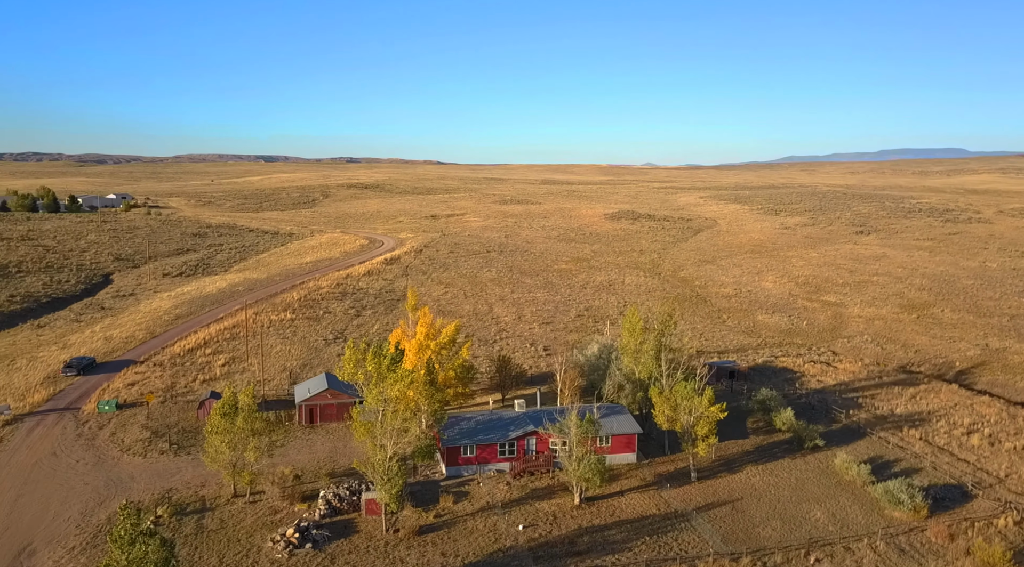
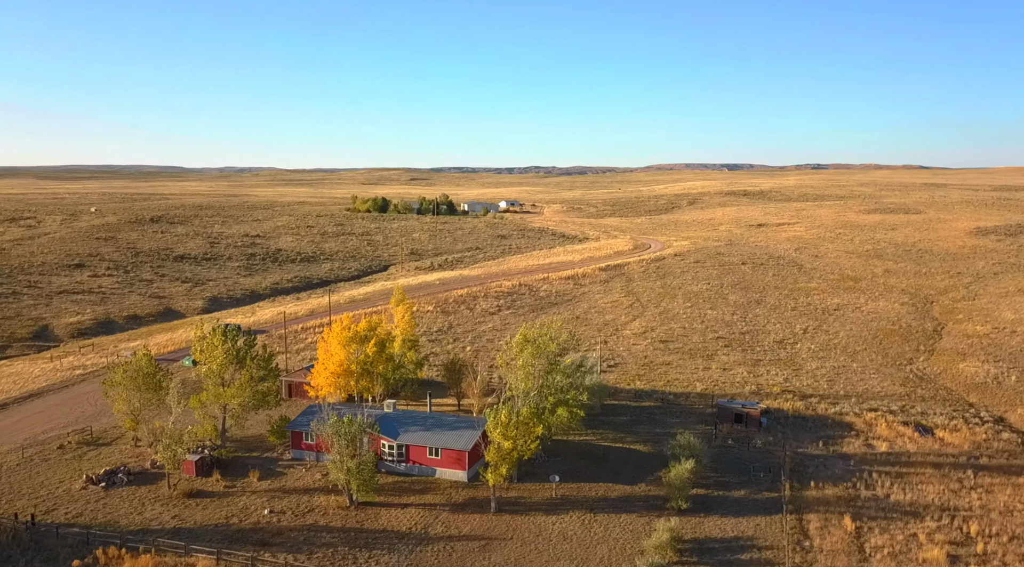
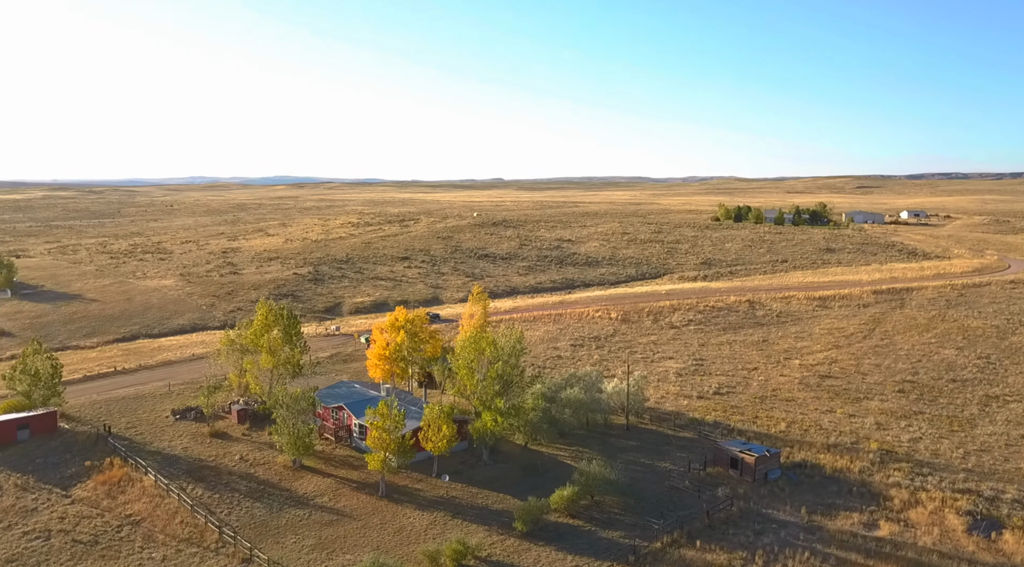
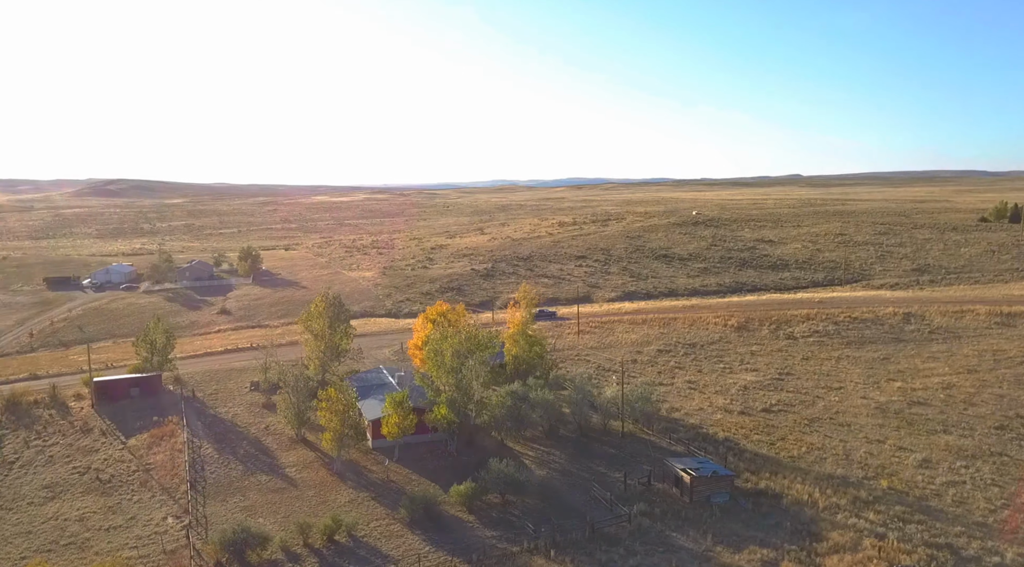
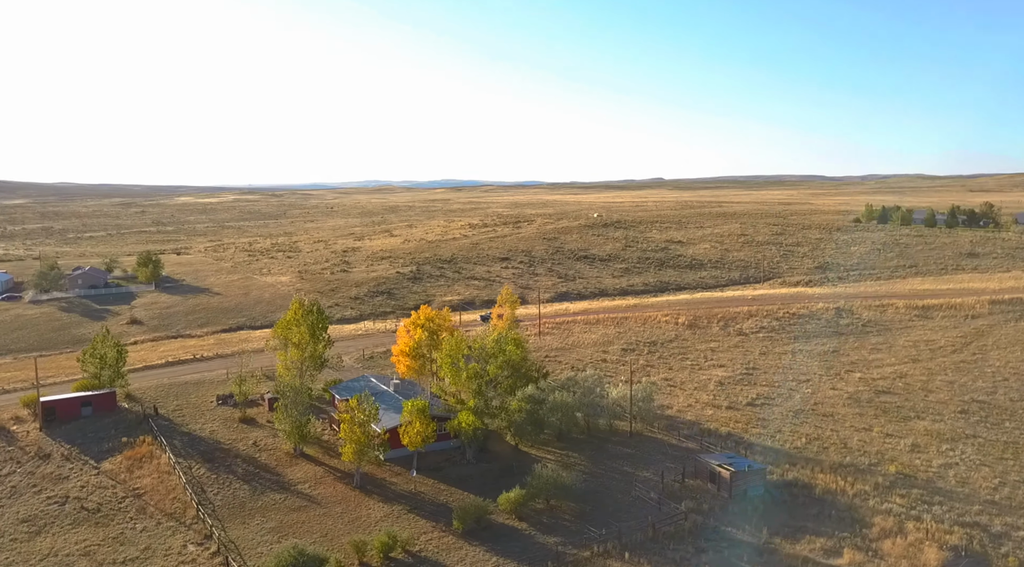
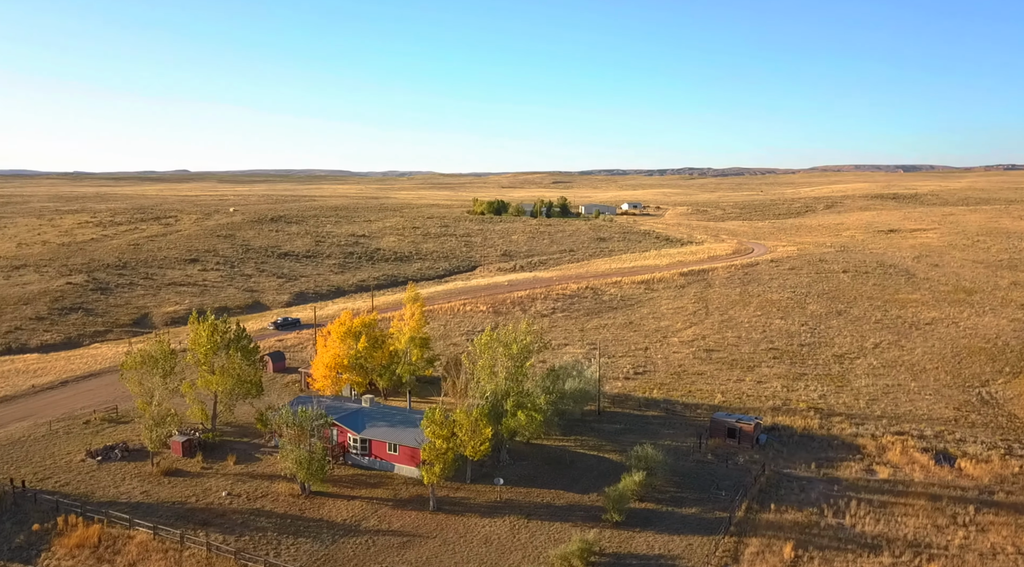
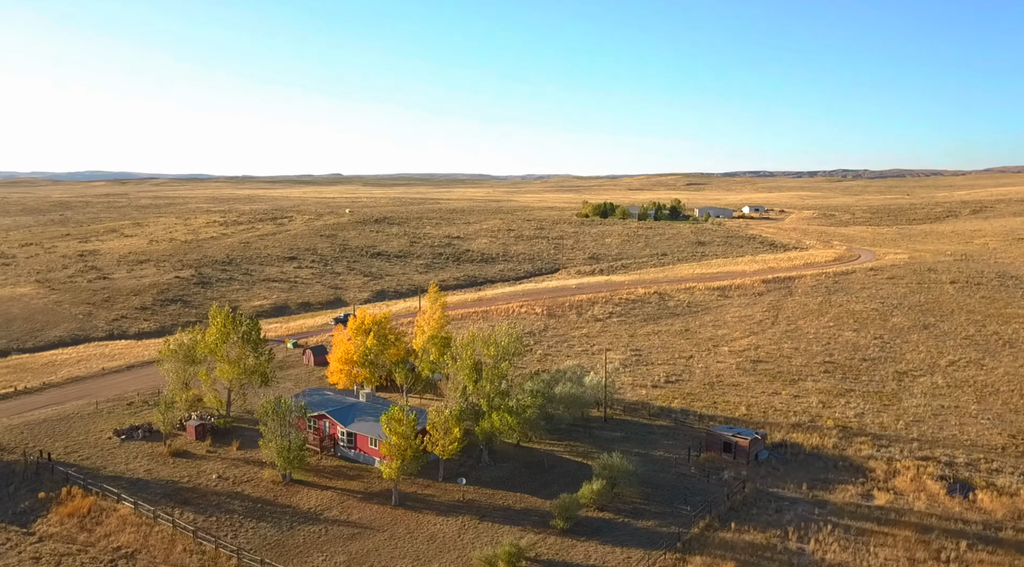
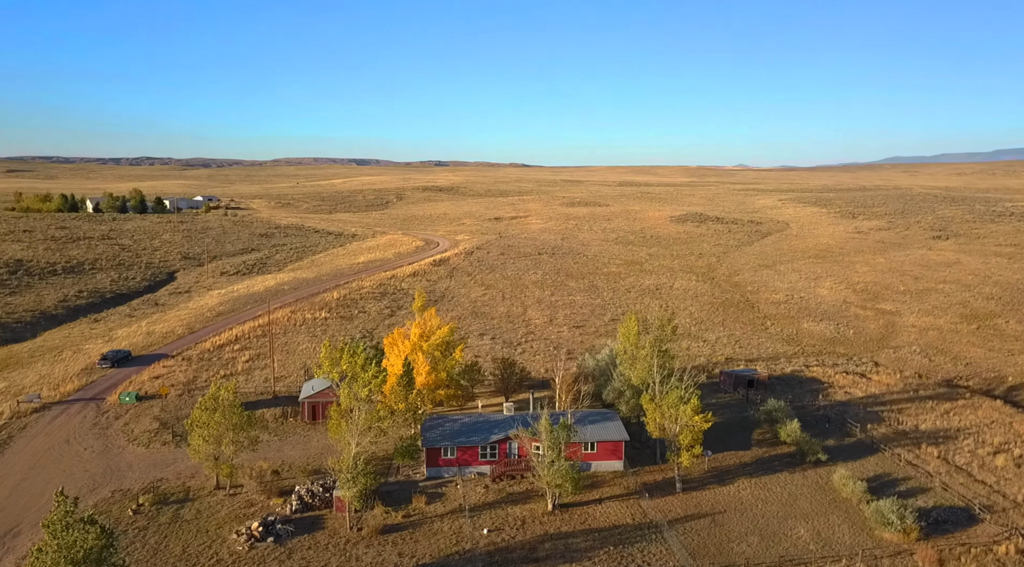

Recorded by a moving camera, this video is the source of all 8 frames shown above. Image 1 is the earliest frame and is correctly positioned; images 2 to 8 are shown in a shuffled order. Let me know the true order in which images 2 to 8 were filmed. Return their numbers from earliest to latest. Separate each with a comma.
8, 2, 6, 7, 3, 5, 4
